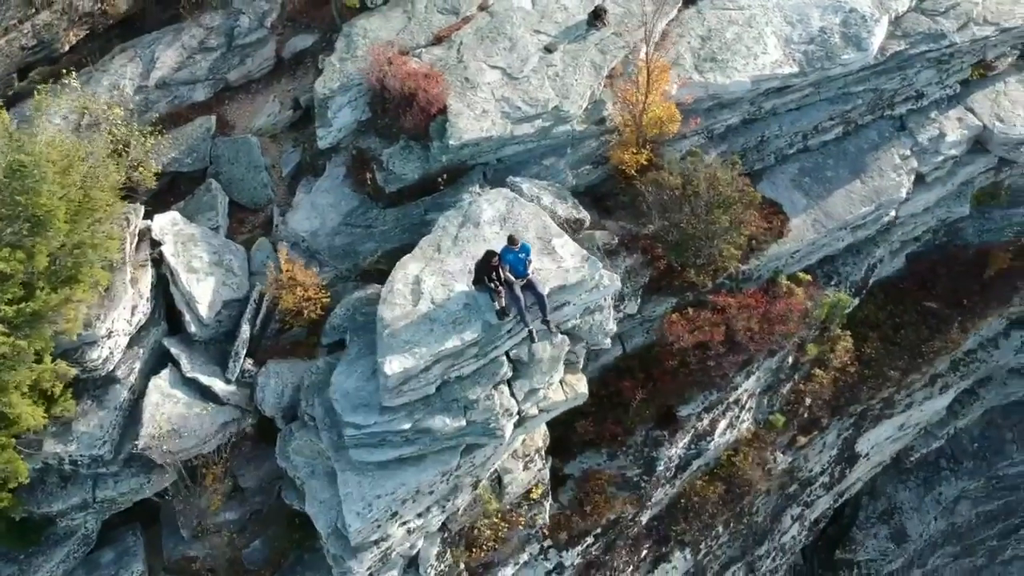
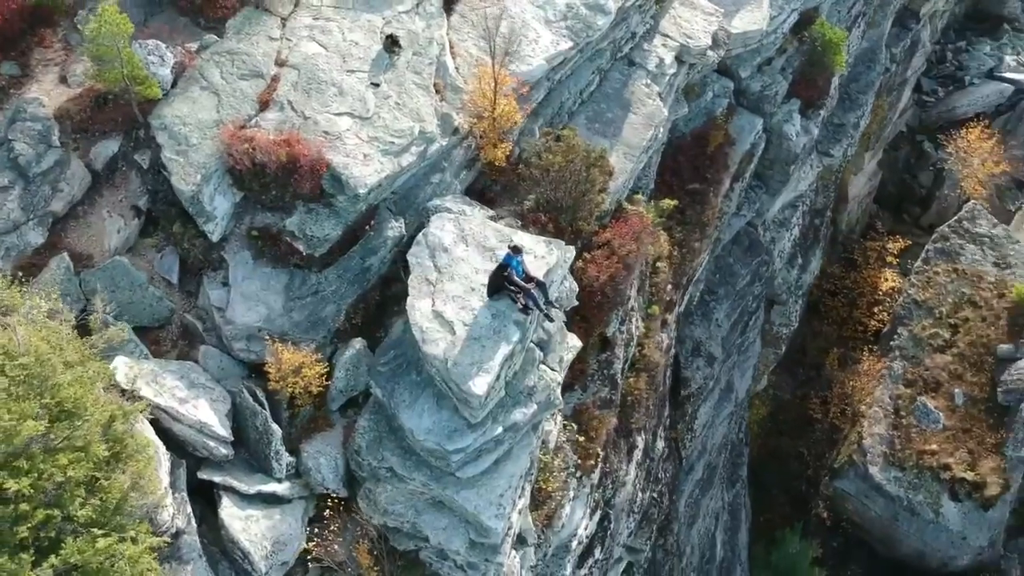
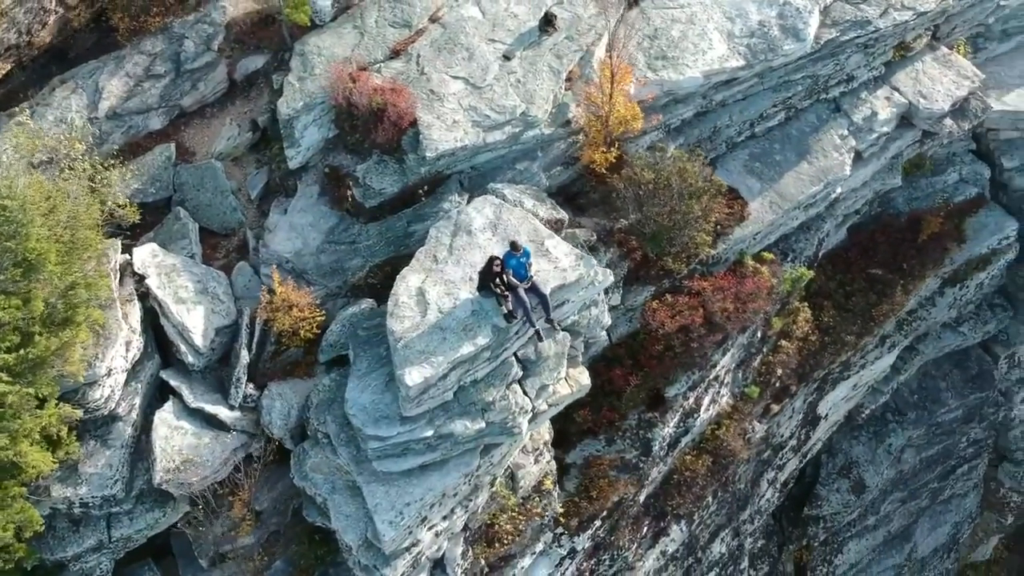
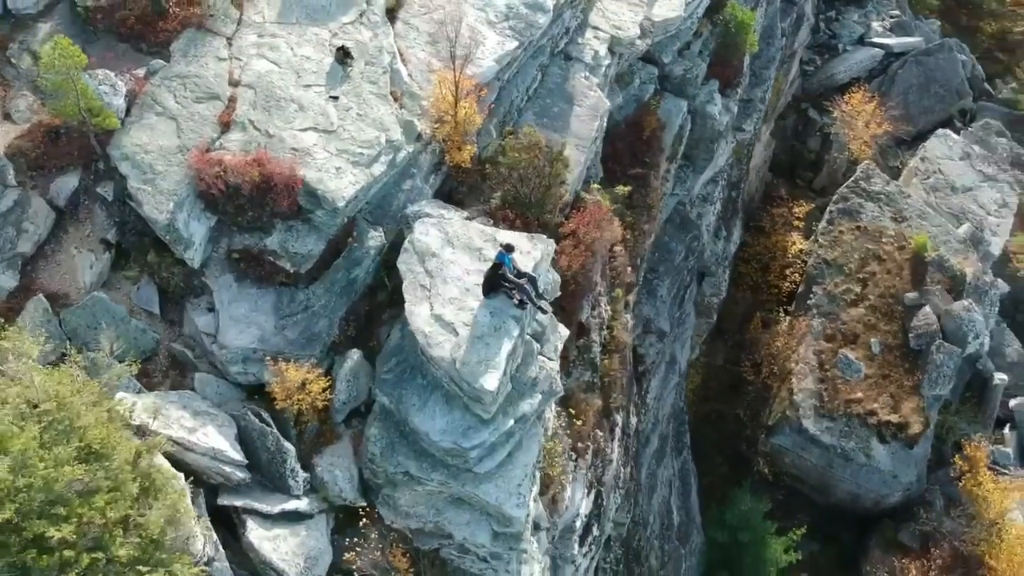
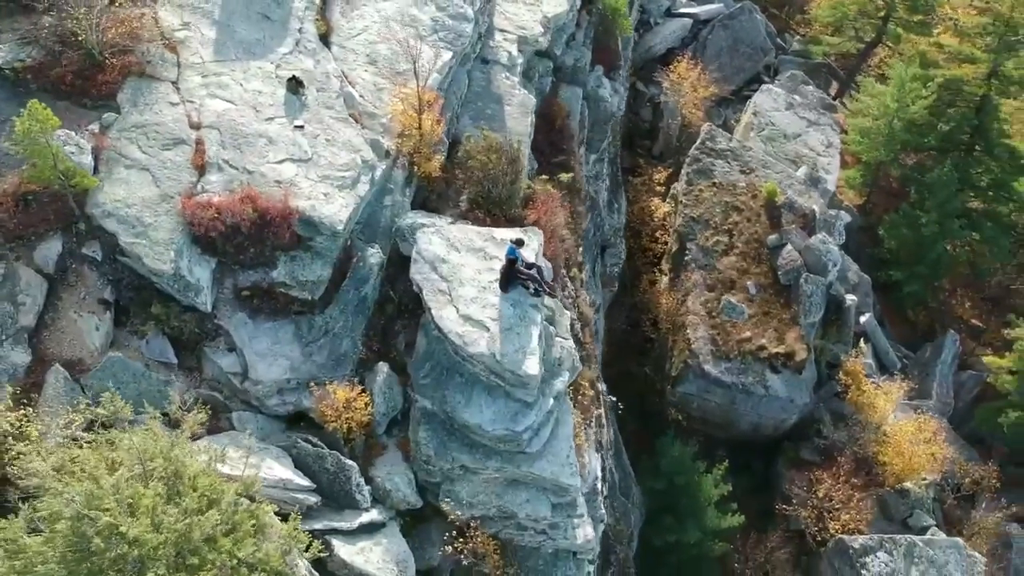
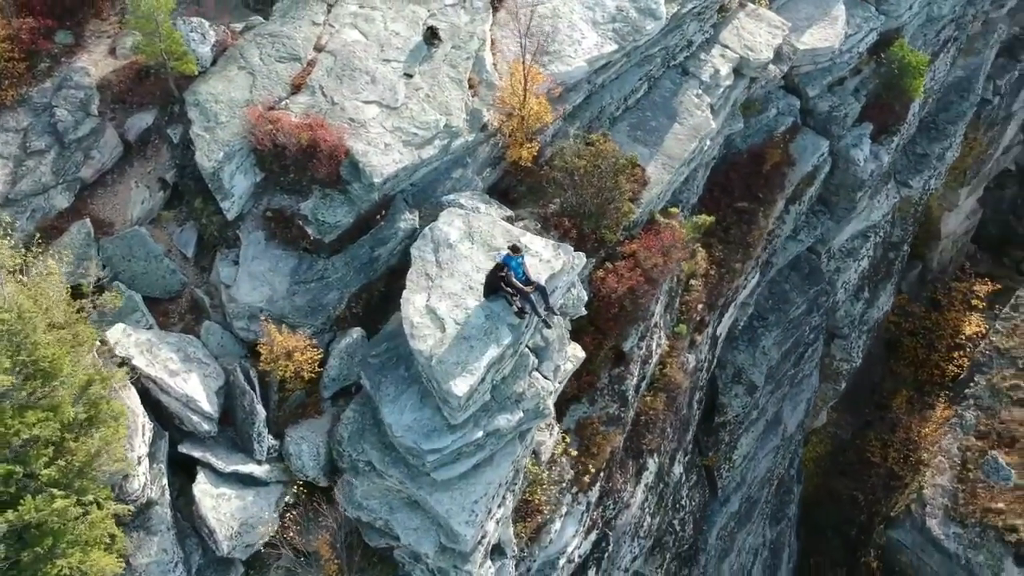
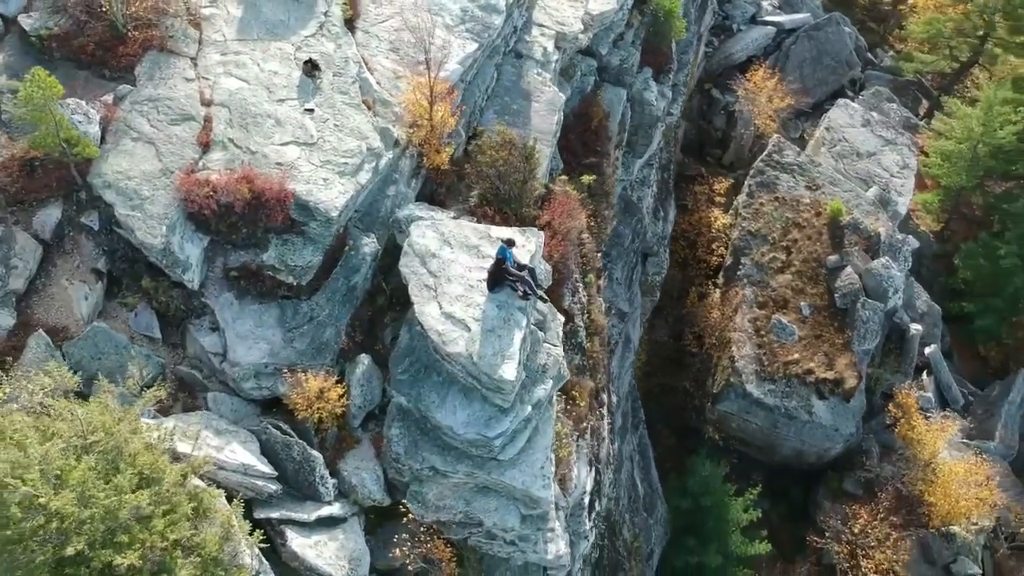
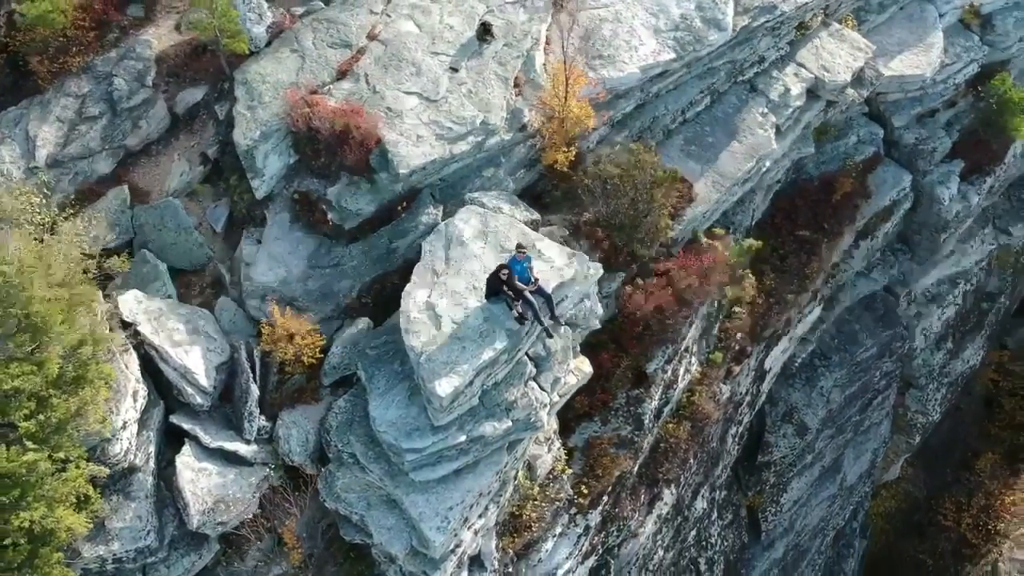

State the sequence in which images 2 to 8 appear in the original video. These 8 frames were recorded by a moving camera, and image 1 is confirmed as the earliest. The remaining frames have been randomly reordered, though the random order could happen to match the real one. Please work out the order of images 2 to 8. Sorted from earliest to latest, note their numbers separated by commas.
3, 8, 6, 2, 4, 7, 5
